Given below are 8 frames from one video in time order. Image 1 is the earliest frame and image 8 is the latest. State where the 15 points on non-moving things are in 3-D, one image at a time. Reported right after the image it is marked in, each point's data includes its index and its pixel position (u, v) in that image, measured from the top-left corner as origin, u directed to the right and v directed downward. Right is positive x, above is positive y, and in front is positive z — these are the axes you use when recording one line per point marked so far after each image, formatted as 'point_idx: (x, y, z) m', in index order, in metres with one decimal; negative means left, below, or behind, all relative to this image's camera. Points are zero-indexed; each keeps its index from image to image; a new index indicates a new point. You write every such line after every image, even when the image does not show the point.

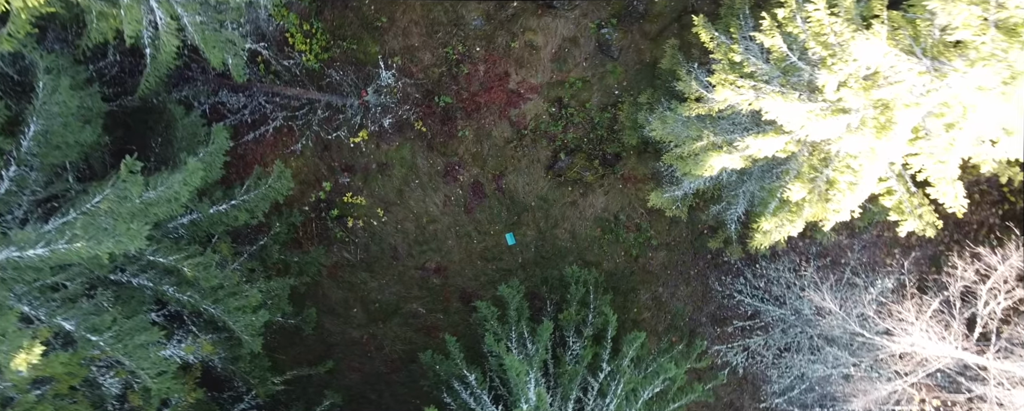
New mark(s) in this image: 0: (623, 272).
0: (+1.6, -1.0, +9.1) m
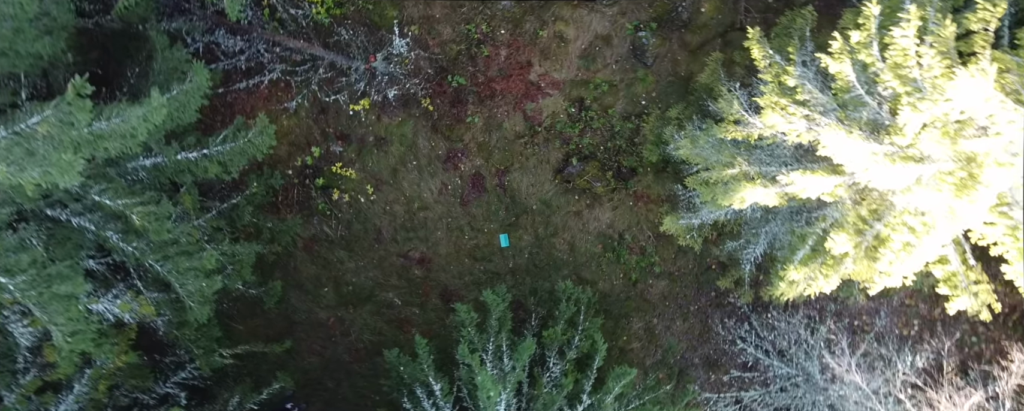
0: (+1.4, -1.2, +8.4) m
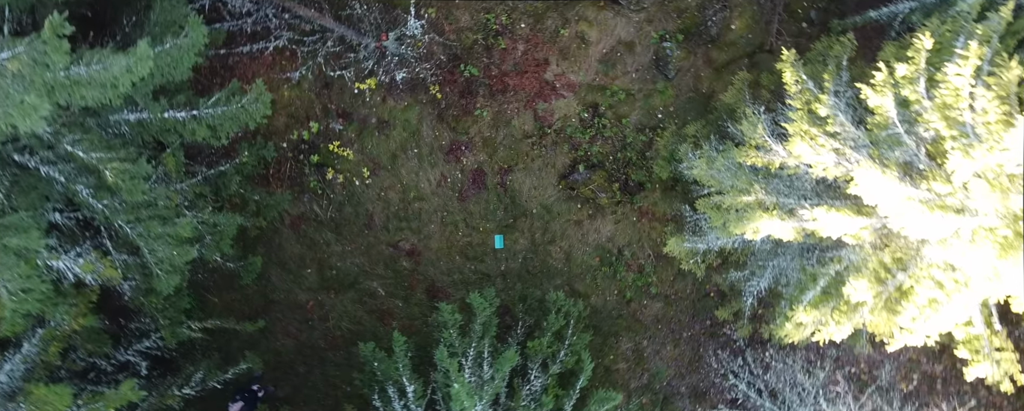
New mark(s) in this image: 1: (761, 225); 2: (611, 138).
0: (+1.3, -1.4, +8.0) m
1: (+2.1, -0.2, +5.2) m
2: (+1.2, +0.8, +7.9) m
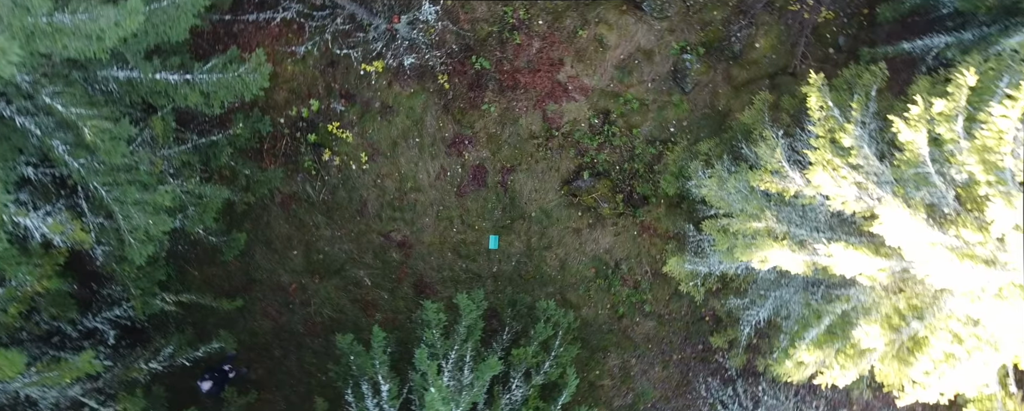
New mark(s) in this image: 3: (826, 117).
0: (+1.1, -1.5, +7.8) m
1: (+2.0, -0.4, +4.9) m
2: (+1.3, +0.7, +7.7) m
3: (+2.5, +0.7, +5.1) m
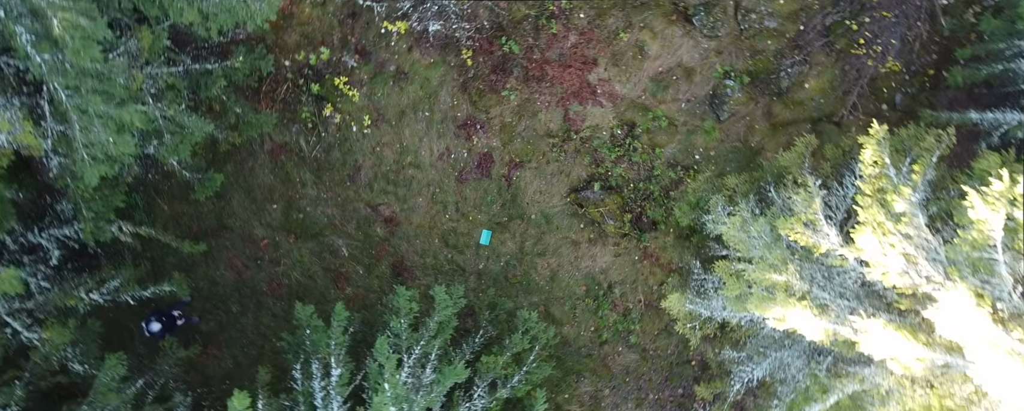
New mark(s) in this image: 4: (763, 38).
0: (+0.8, -1.7, +7.2) m
1: (+1.9, -0.7, +4.4) m
2: (+1.4, +0.5, +7.1) m
3: (+2.6, +0.2, +4.5) m
4: (+2.7, +1.8, +6.9) m
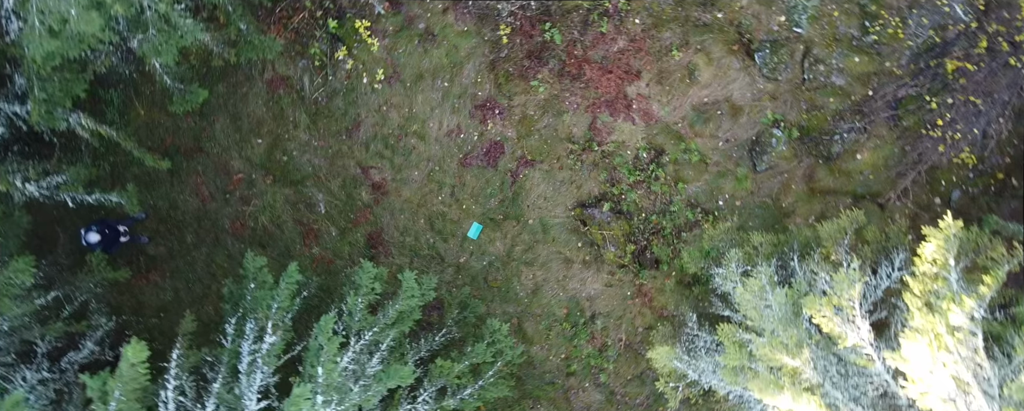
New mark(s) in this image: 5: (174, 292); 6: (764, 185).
0: (+0.3, -1.8, +6.6) m
1: (+1.7, -1.2, +3.7) m
2: (+1.5, +0.1, +6.5) m
3: (+2.6, -0.4, +3.9) m
4: (+3.1, +1.1, +6.2) m
5: (-3.5, -0.9, +6.5) m
6: (+2.6, +0.2, +6.4) m
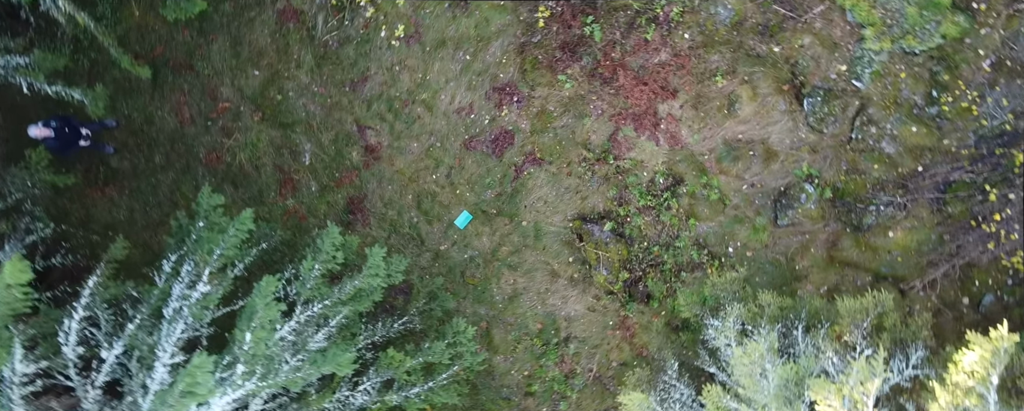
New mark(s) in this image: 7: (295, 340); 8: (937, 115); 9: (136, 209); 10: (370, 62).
0: (-0.1, -1.8, +6.0) m
1: (+1.3, -1.5, +3.2) m
2: (+1.4, -0.2, +5.9) m
3: (+2.4, -1.0, +3.3) m
4: (+3.2, +0.4, +5.7) m
5: (-3.6, -0.1, +5.9) m
6: (+2.5, -0.3, +5.9) m
7: (-1.5, -1.0, +4.5) m
8: (+3.8, +0.8, +5.6) m
9: (-3.6, 0.0, +5.9) m
10: (-1.4, +1.4, +6.0) m
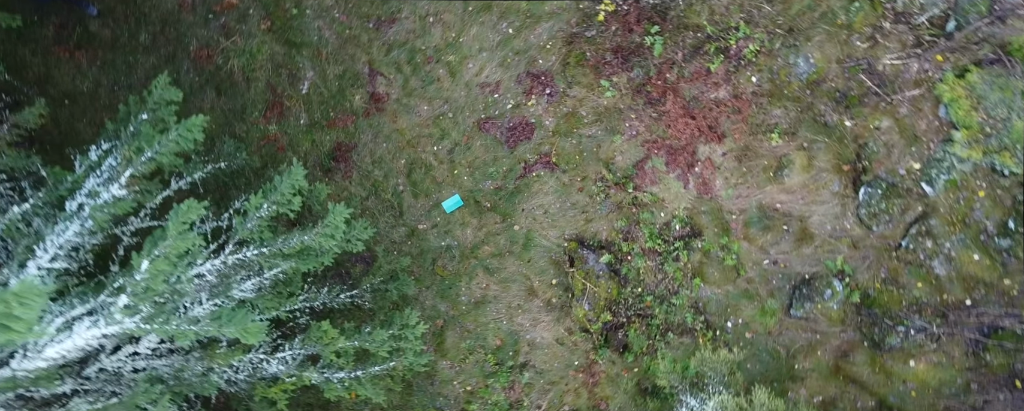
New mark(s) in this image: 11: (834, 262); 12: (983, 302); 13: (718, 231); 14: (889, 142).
0: (-0.7, -1.7, +5.3) m
1: (+0.8, -1.8, +2.5) m
2: (+1.3, -0.6, +5.2) m
3: (+2.0, -1.6, +2.6) m
4: (+3.2, -0.5, +5.0) m
5: (-3.5, +1.0, +5.2) m
6: (+2.3, -1.1, +5.2) m
7: (-1.8, -0.5, +3.8) m
8: (+3.8, -0.3, +4.9) m
9: (-3.4, +1.0, +5.2) m
10: (-0.9, +1.7, +5.3) m
11: (+2.6, -0.5, +5.1) m
12: (+3.6, -0.7, +4.9) m
13: (+1.7, -0.2, +5.2) m
14: (+3.0, +0.5, +5.0) m
